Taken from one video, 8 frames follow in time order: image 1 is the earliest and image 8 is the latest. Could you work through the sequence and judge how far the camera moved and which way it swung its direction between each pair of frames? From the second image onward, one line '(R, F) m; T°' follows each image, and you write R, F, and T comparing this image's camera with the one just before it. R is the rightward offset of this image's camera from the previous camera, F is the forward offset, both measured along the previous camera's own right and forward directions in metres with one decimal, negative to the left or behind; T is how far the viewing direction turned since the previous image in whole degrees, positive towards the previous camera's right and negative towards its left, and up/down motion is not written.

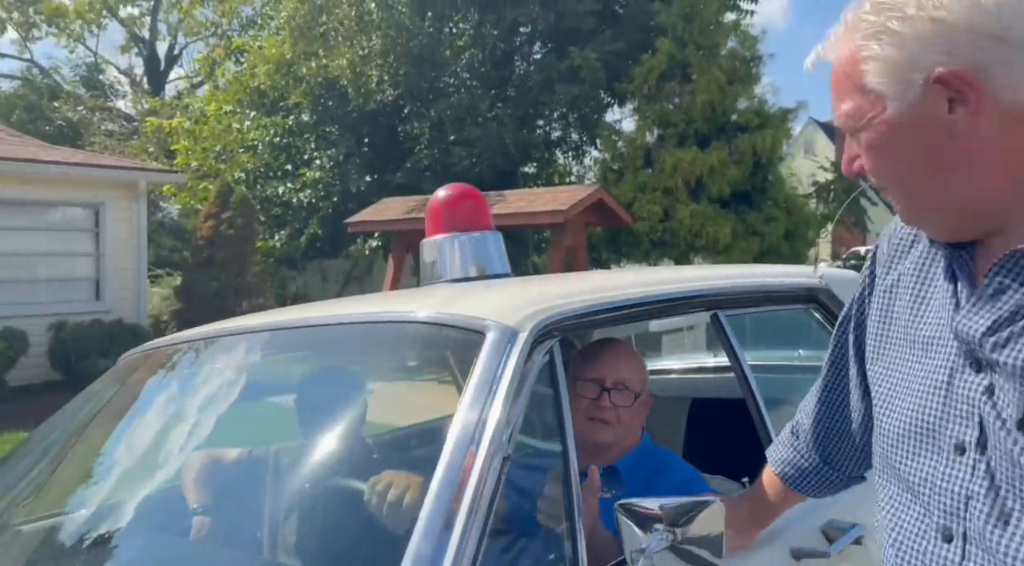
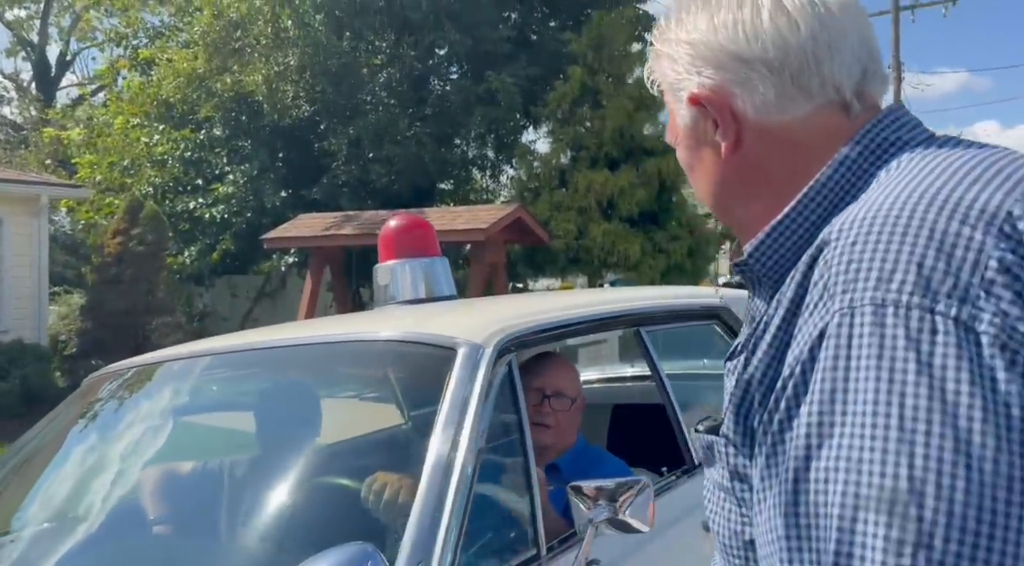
(-0.1, -0.1) m; +6°
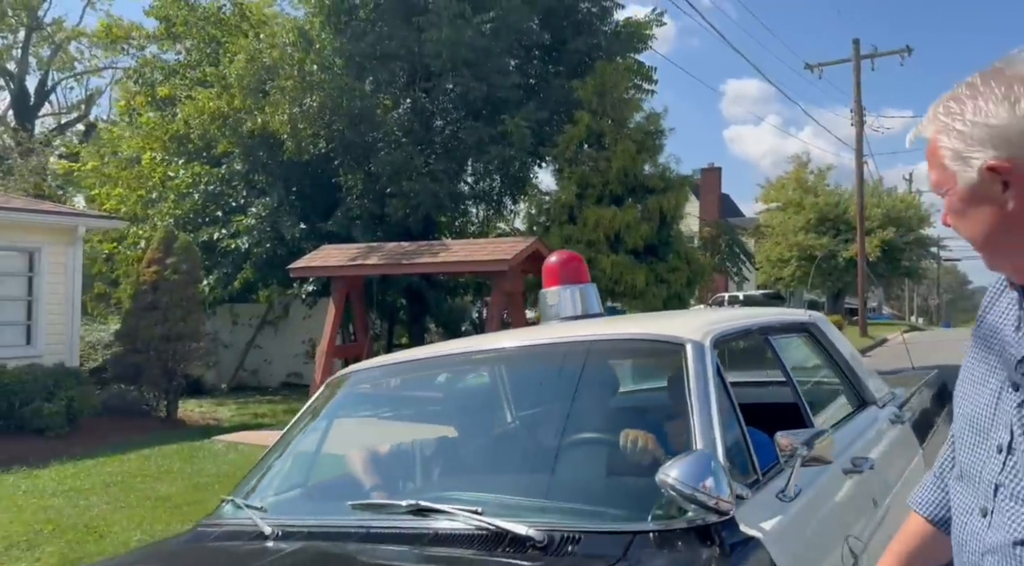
(-0.6, -0.7) m; +3°
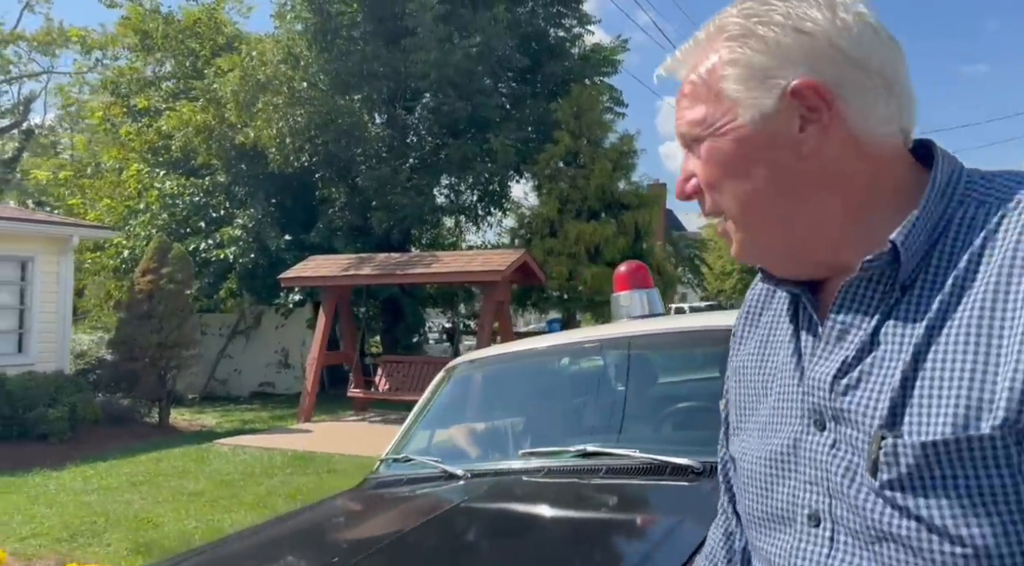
(-0.6, -0.5) m; +4°
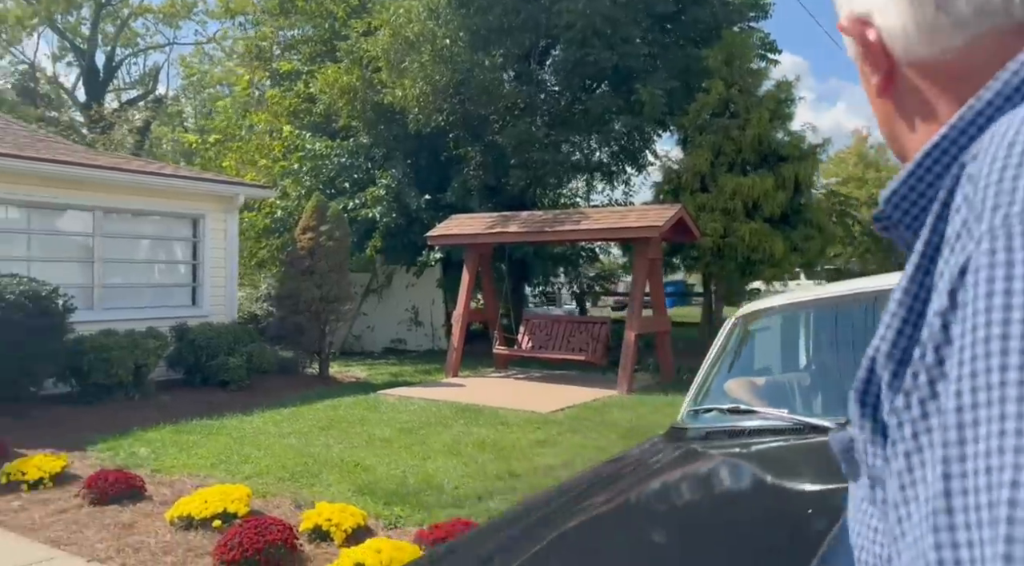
(-0.7, 0.0) m; -6°
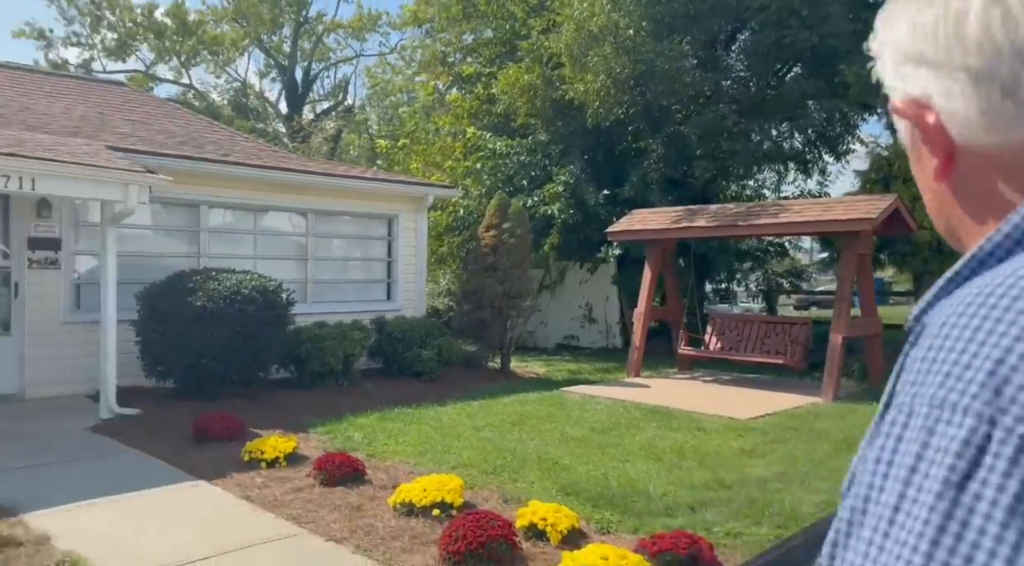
(-0.3, +0.1) m; -10°
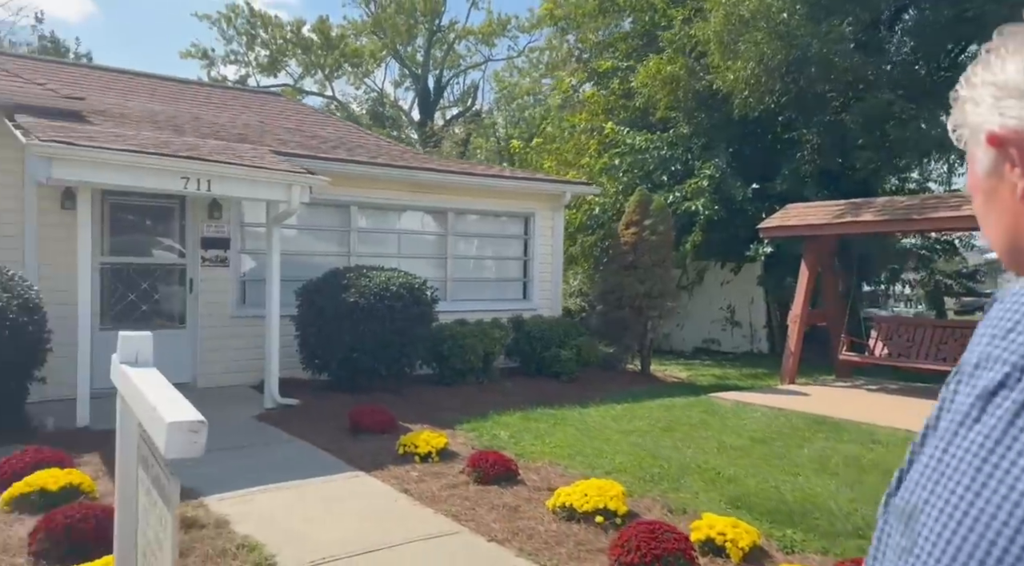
(-0.3, +0.4) m; -8°
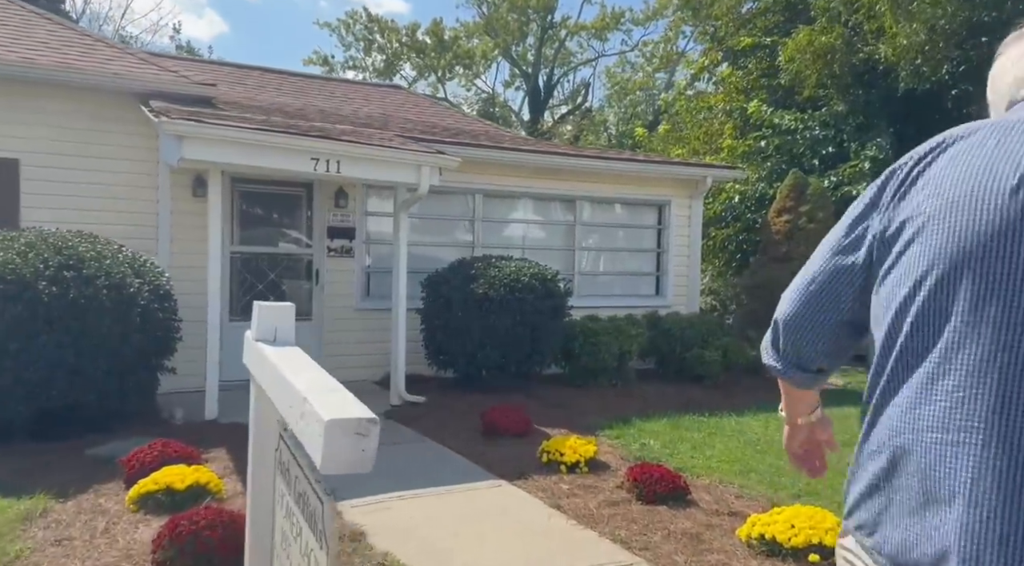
(-0.4, +0.9) m; -7°
